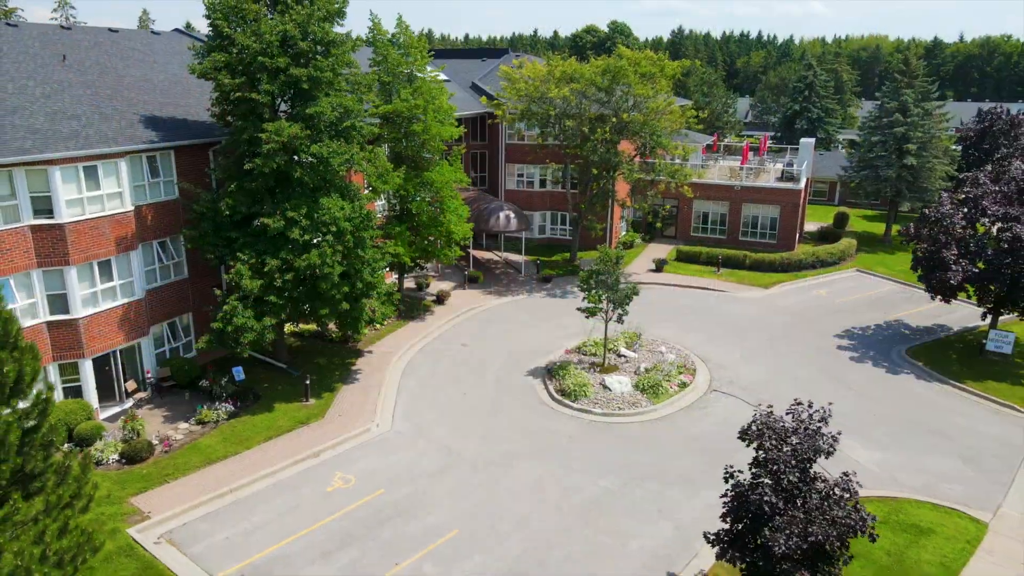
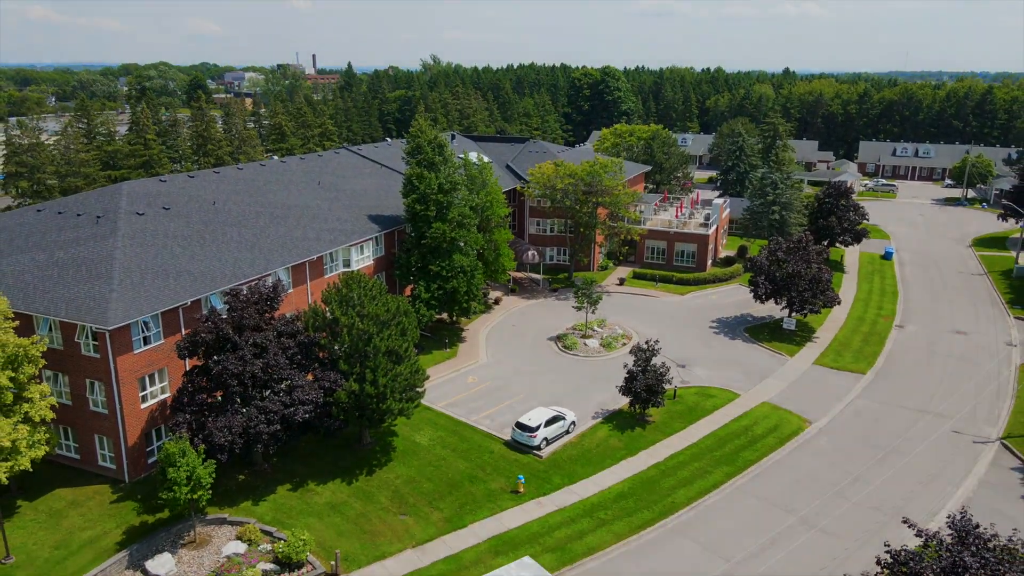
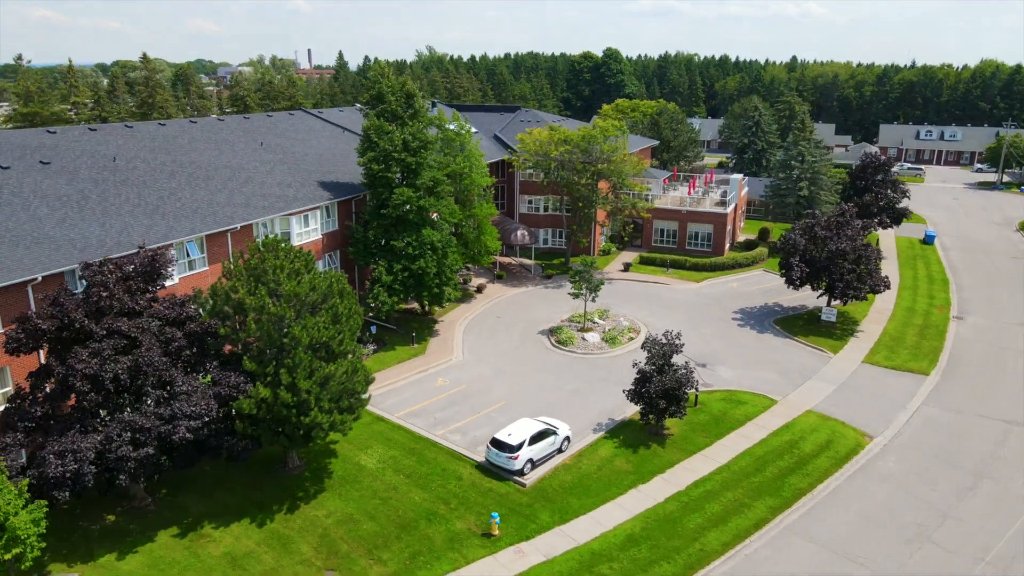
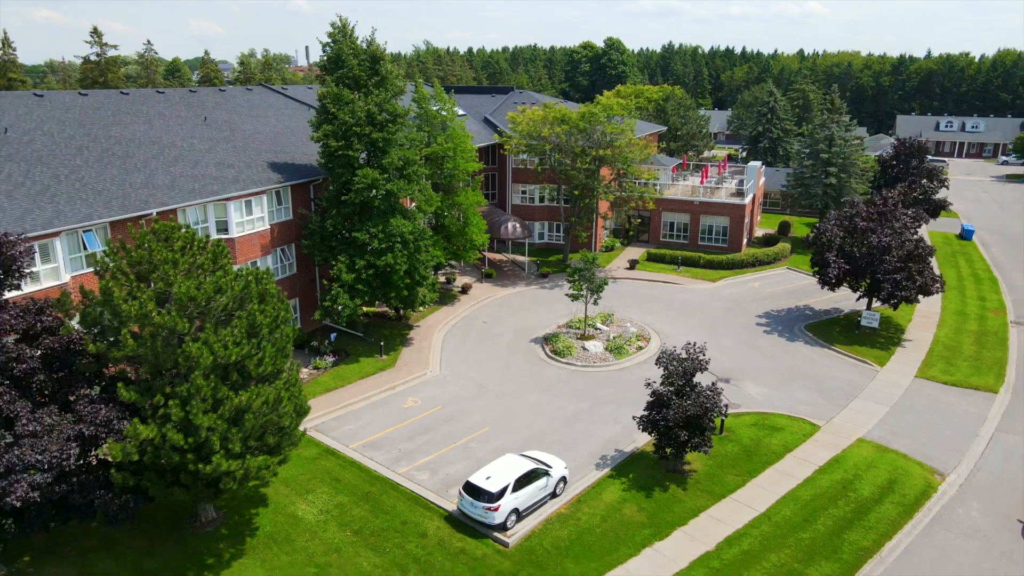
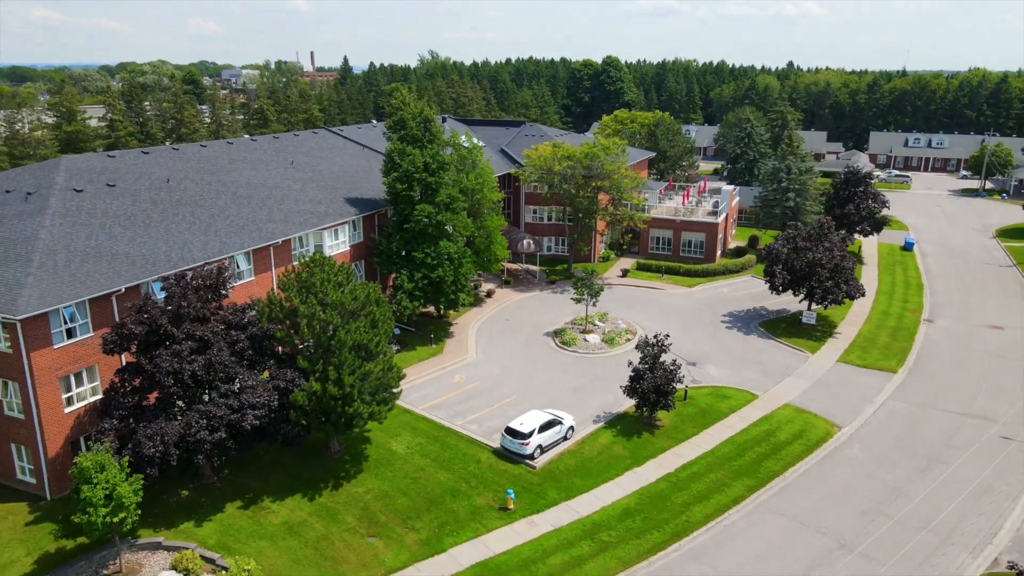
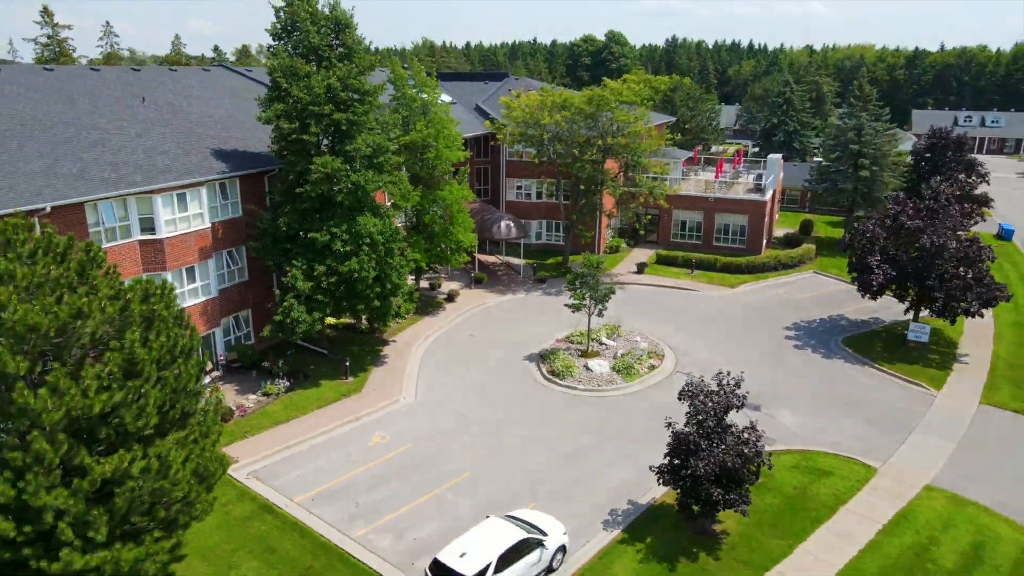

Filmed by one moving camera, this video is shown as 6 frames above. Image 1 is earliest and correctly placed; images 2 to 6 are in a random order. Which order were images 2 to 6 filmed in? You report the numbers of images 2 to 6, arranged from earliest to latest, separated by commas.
6, 4, 3, 5, 2
